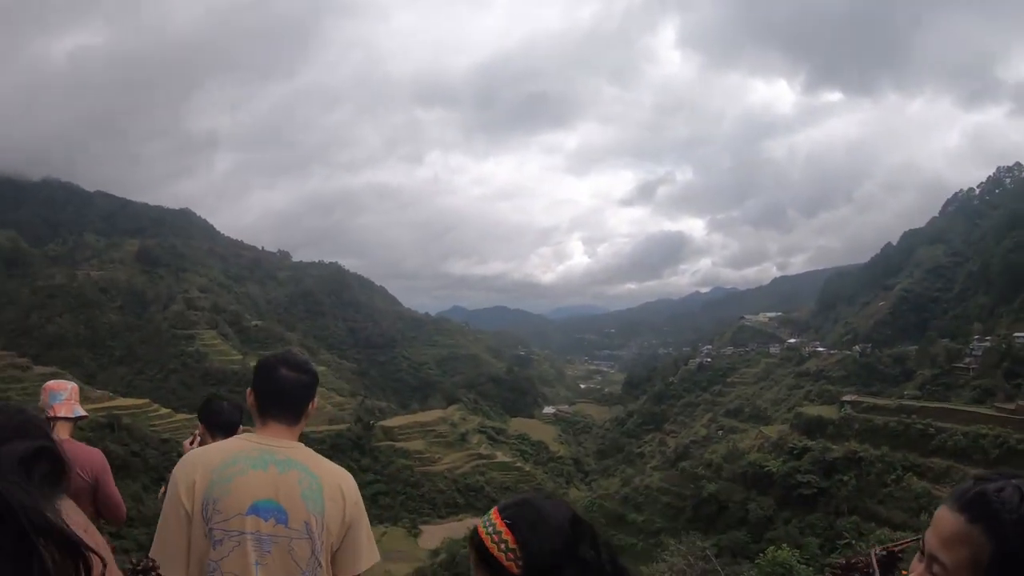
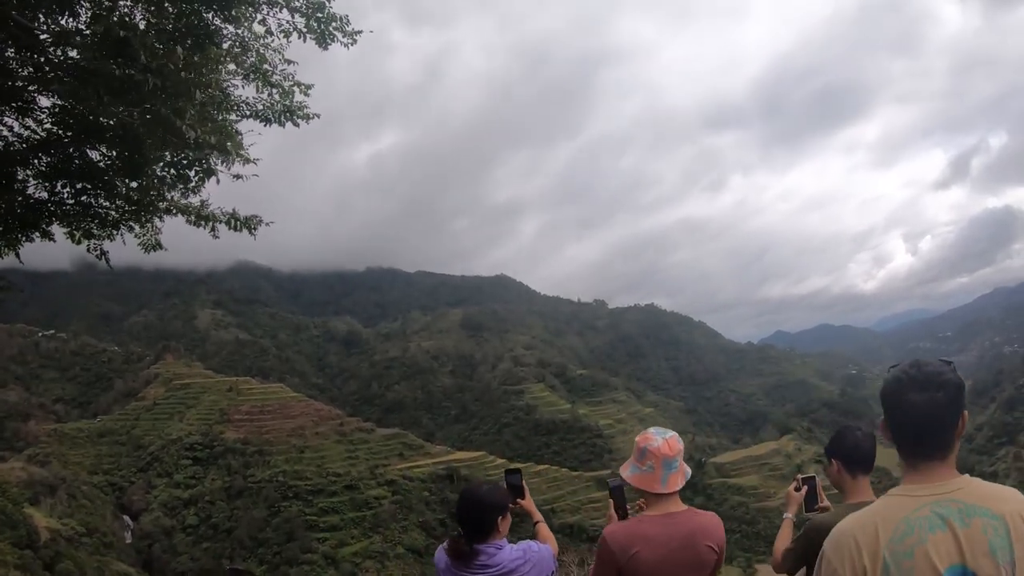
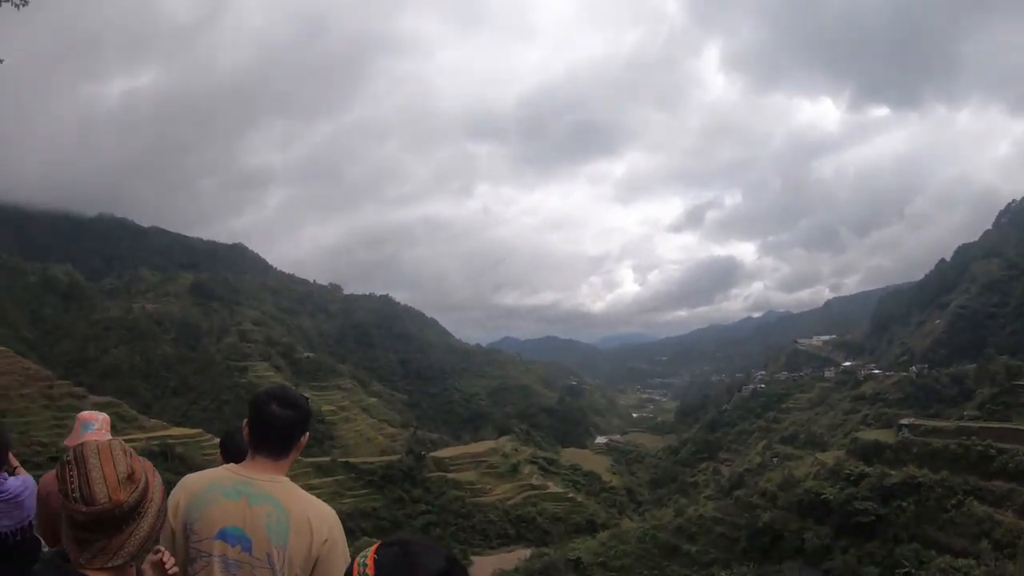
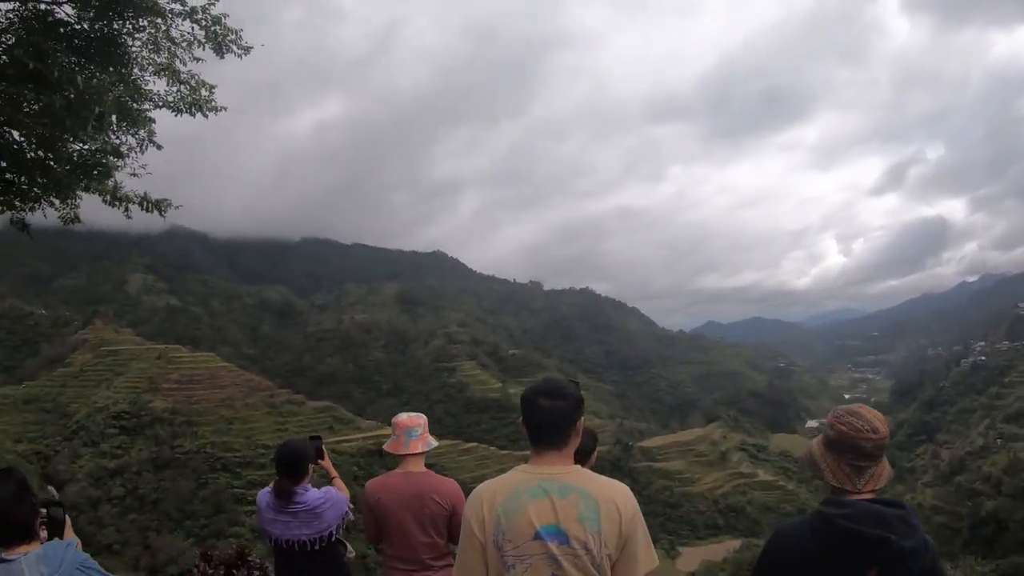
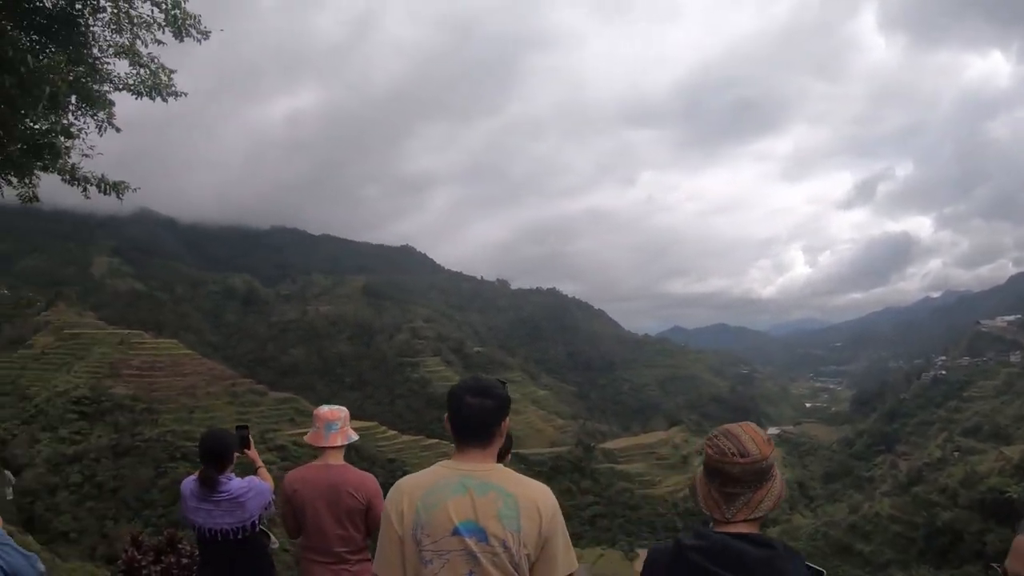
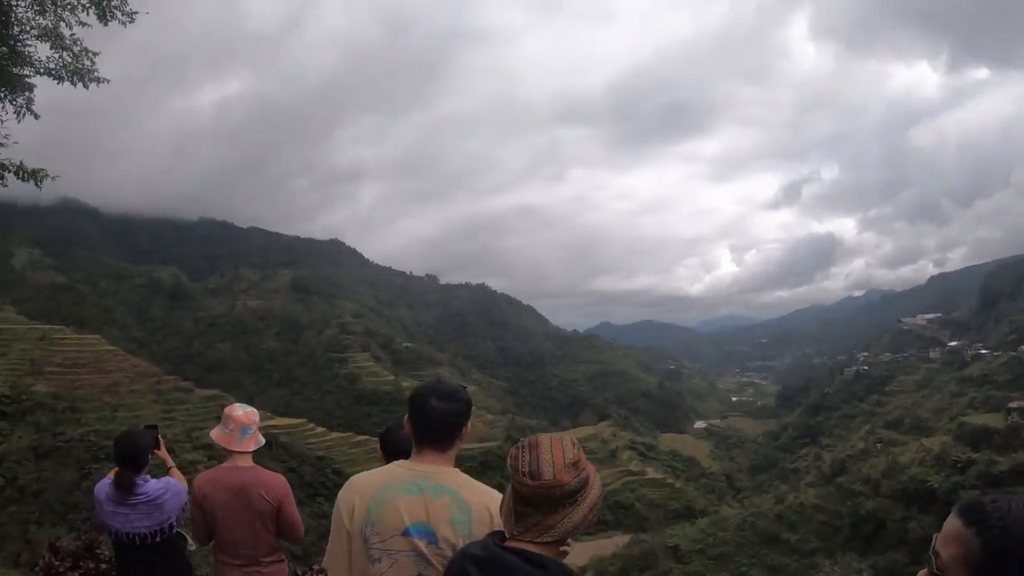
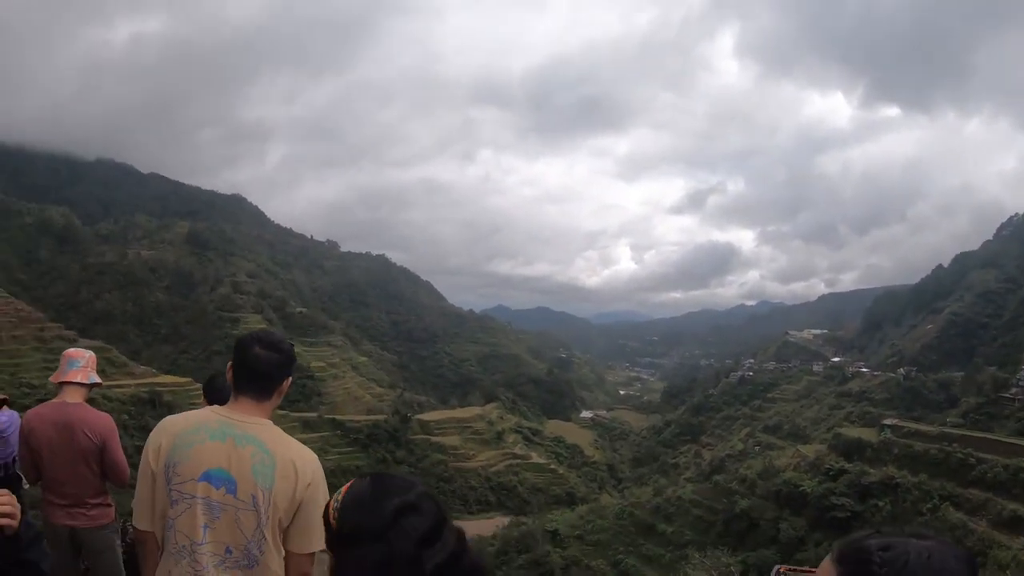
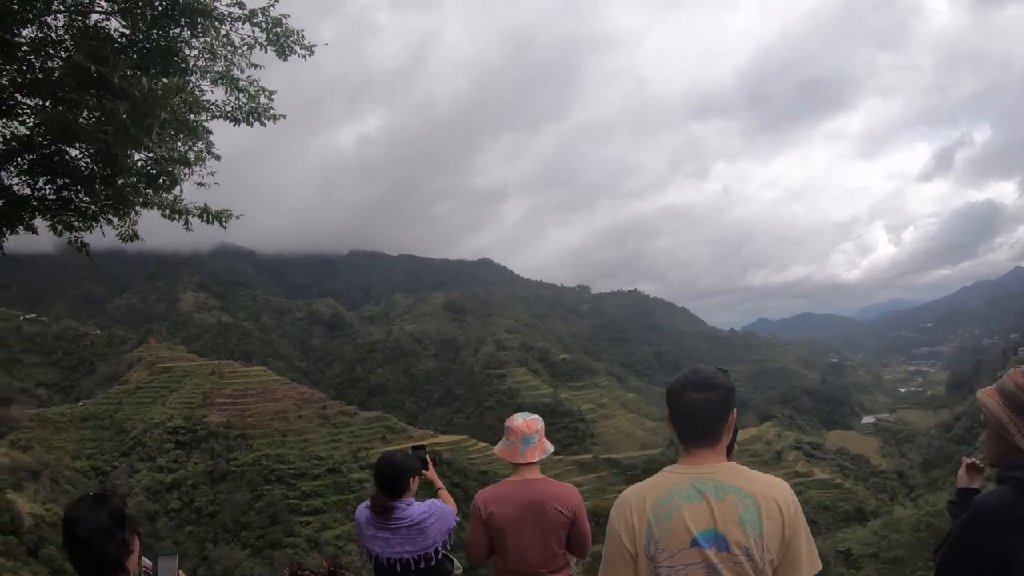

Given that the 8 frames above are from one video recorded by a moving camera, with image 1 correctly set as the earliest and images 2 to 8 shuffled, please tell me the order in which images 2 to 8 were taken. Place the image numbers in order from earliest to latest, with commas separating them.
7, 3, 6, 5, 4, 8, 2
